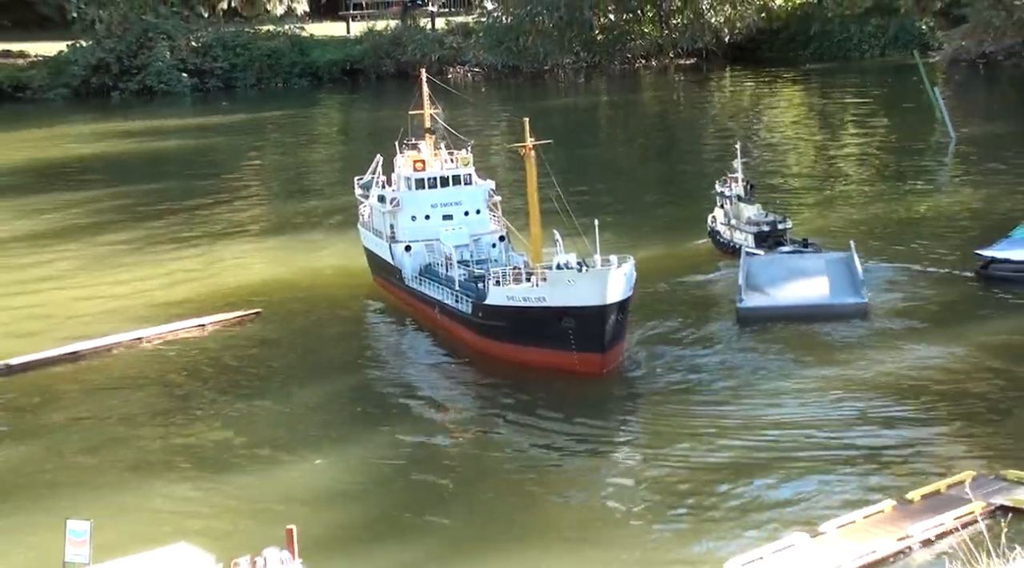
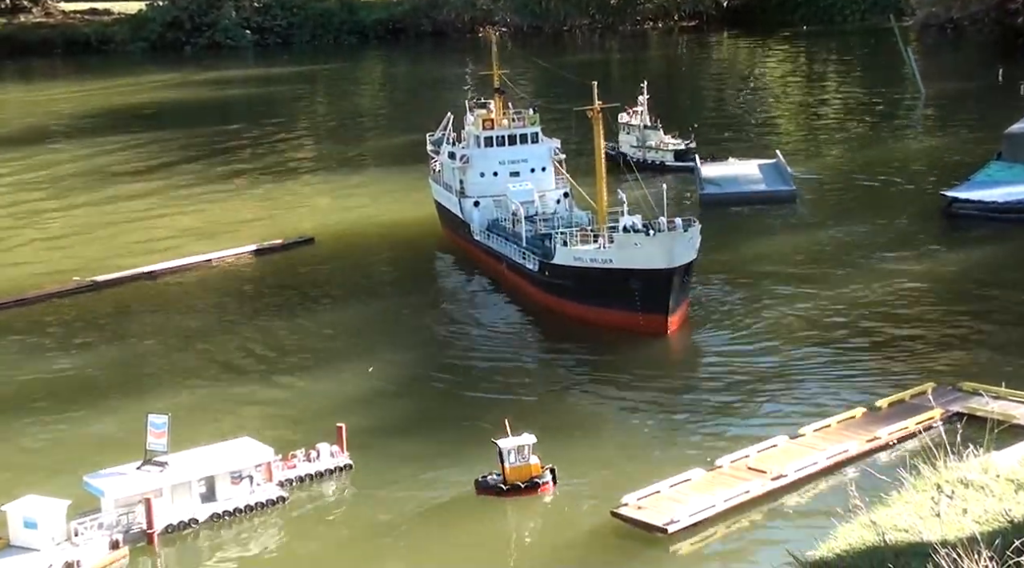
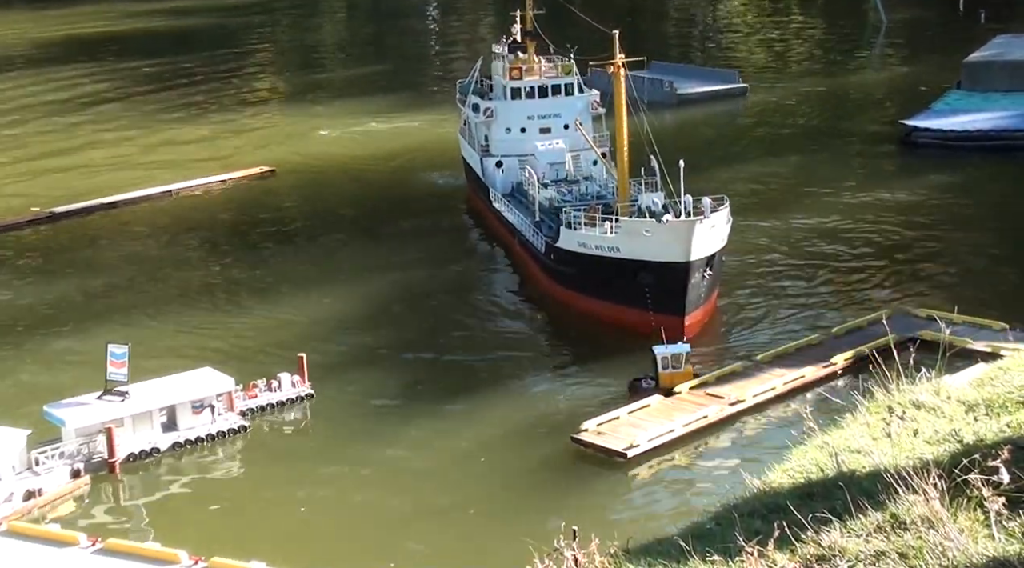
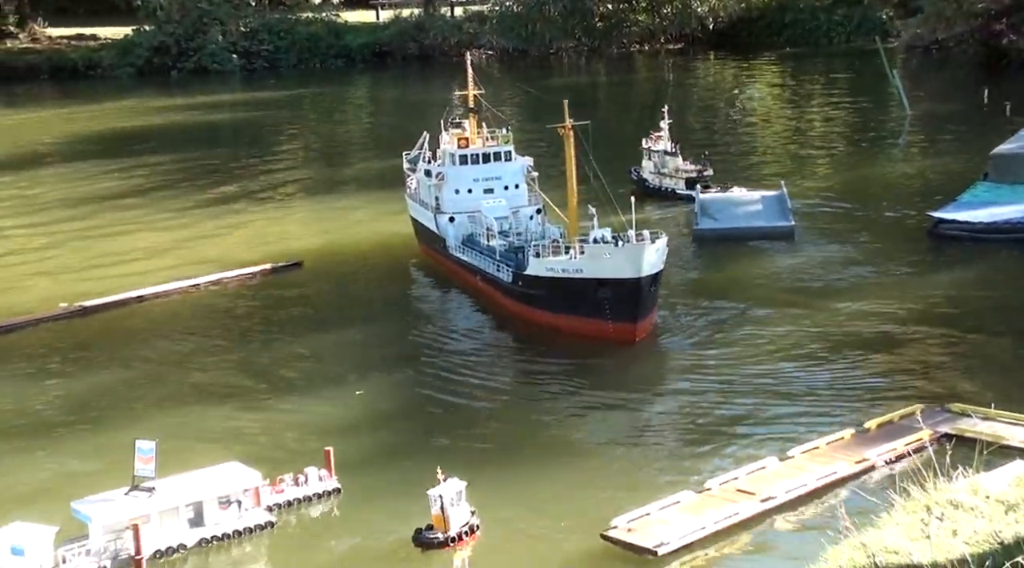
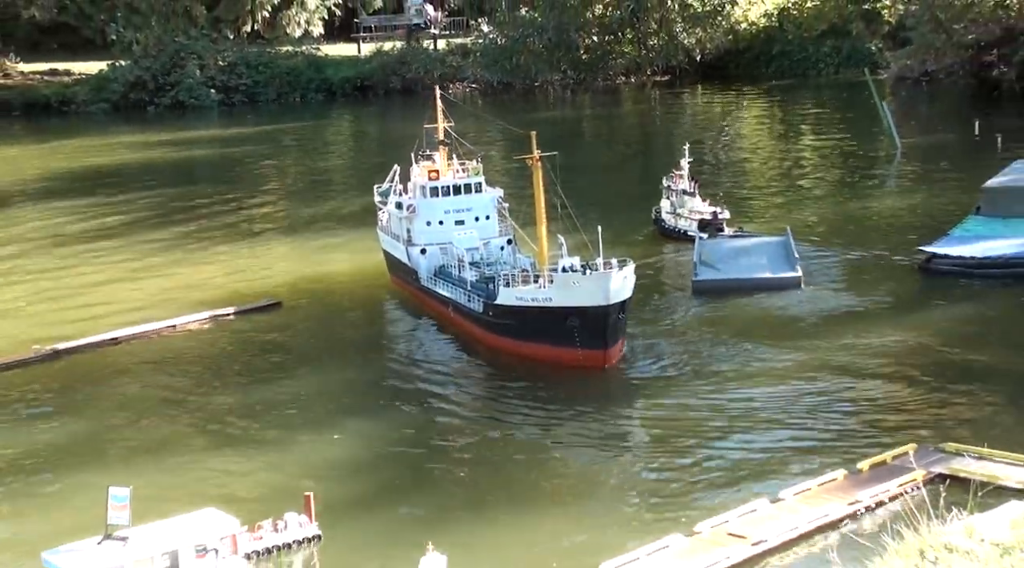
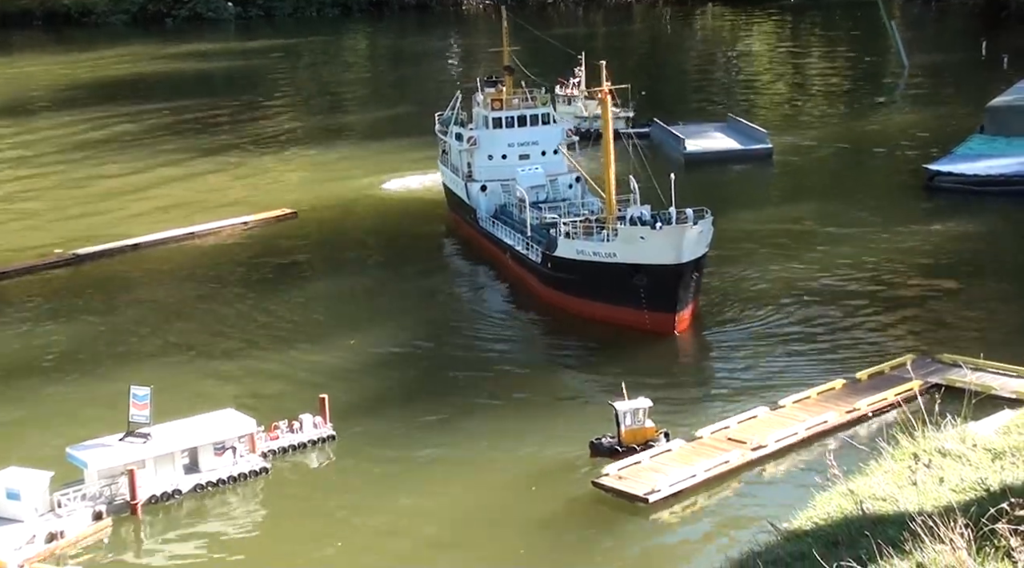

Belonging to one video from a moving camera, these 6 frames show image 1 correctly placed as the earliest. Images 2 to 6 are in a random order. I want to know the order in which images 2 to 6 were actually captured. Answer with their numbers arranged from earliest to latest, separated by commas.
5, 4, 2, 6, 3
